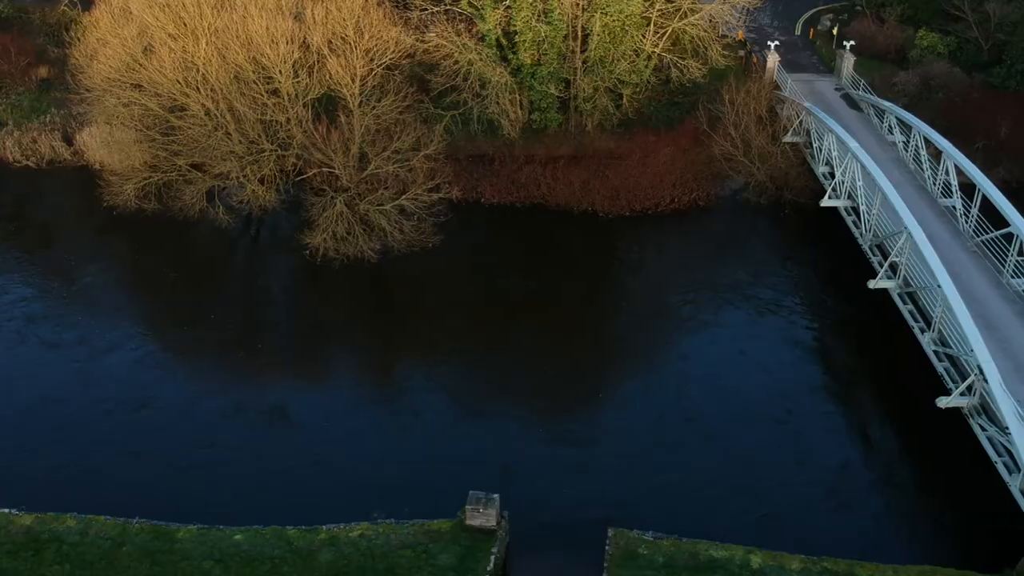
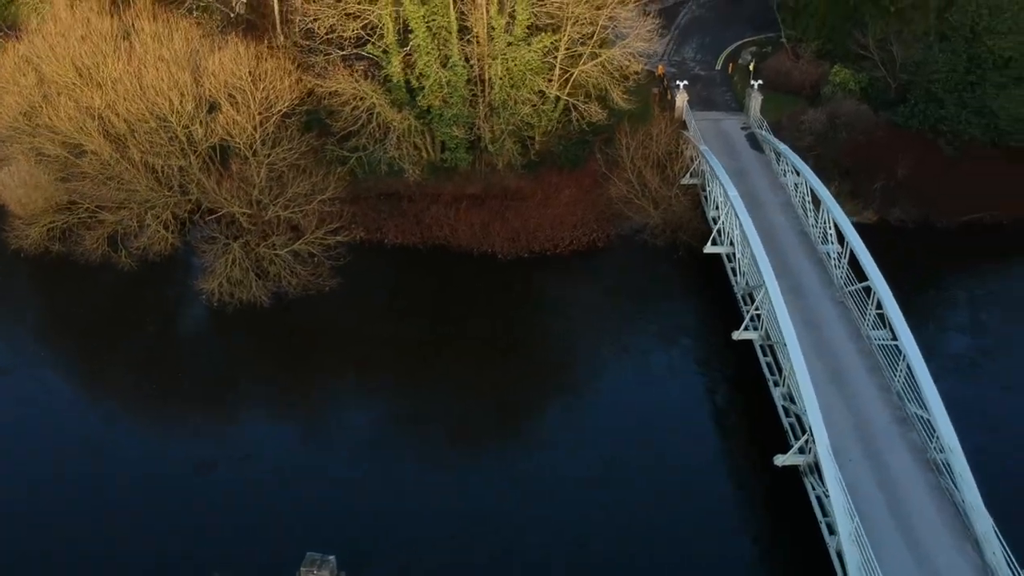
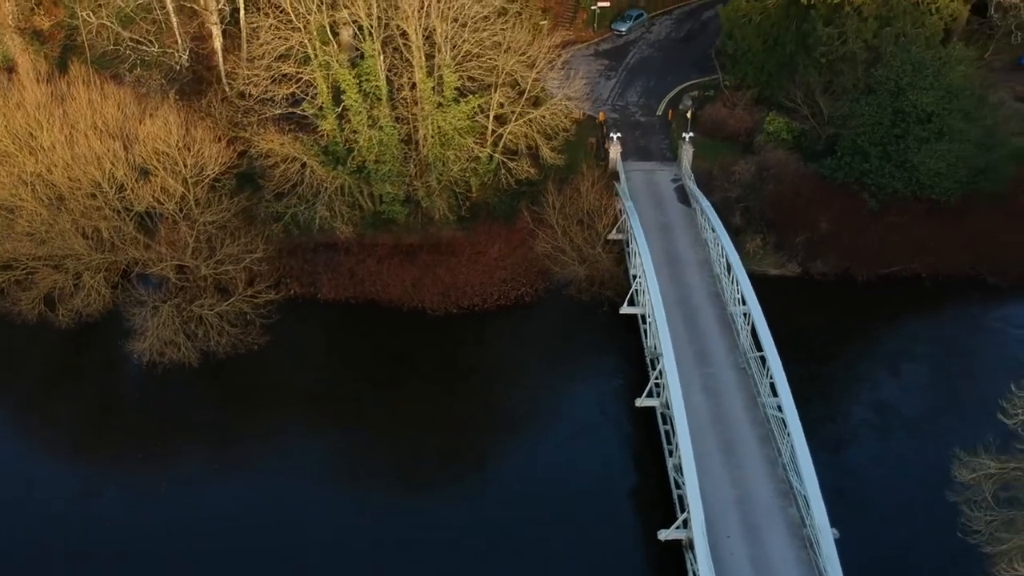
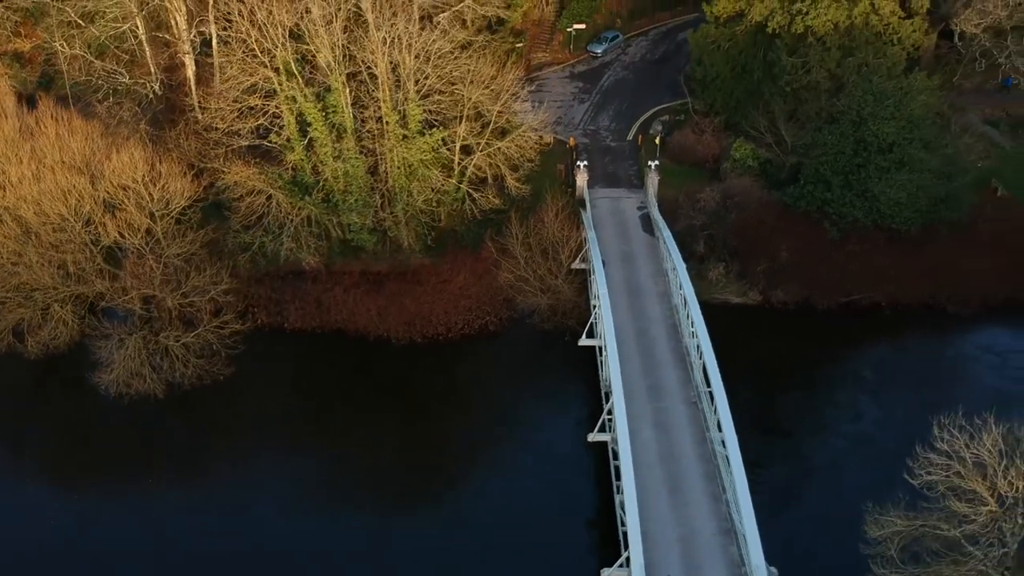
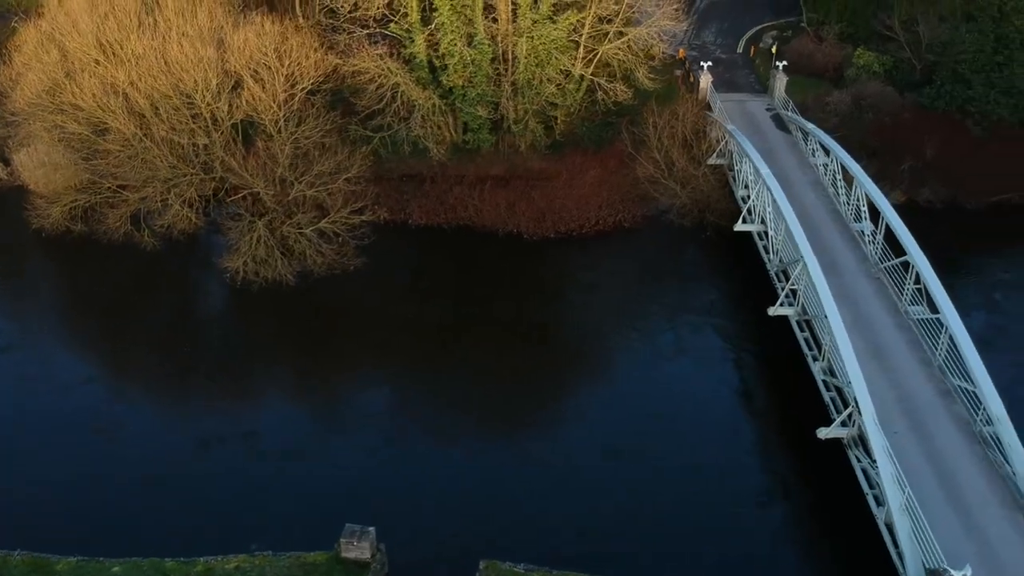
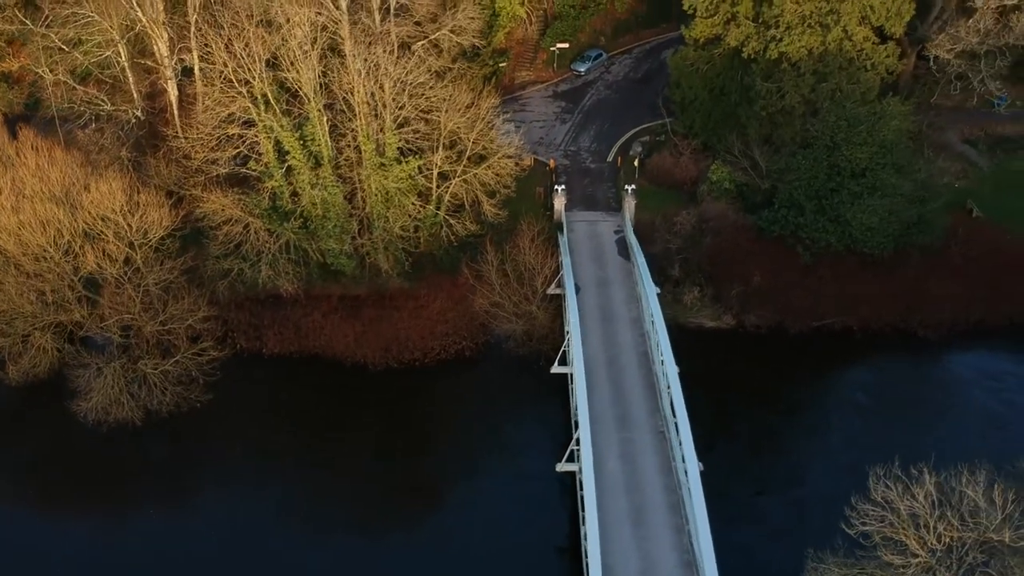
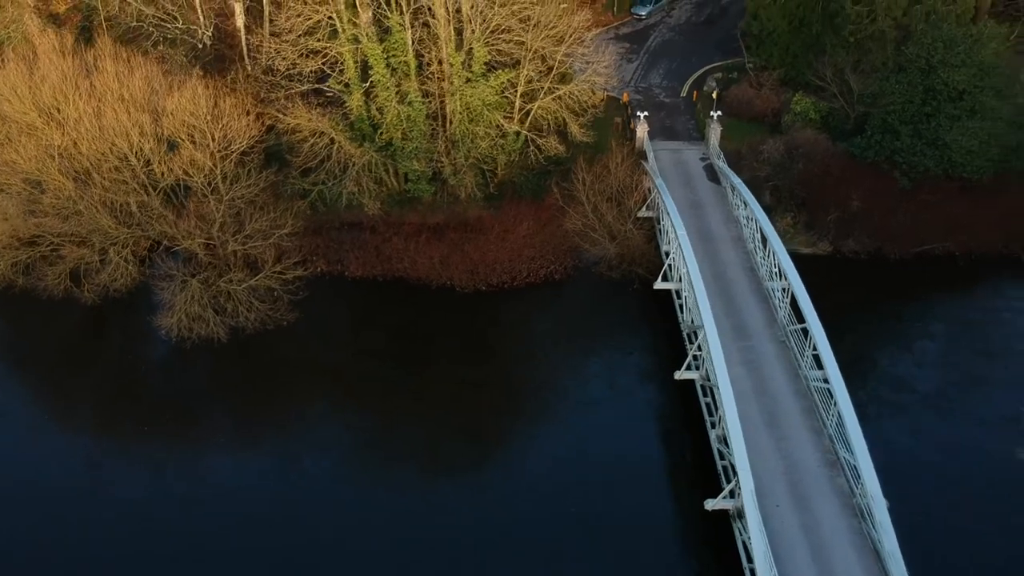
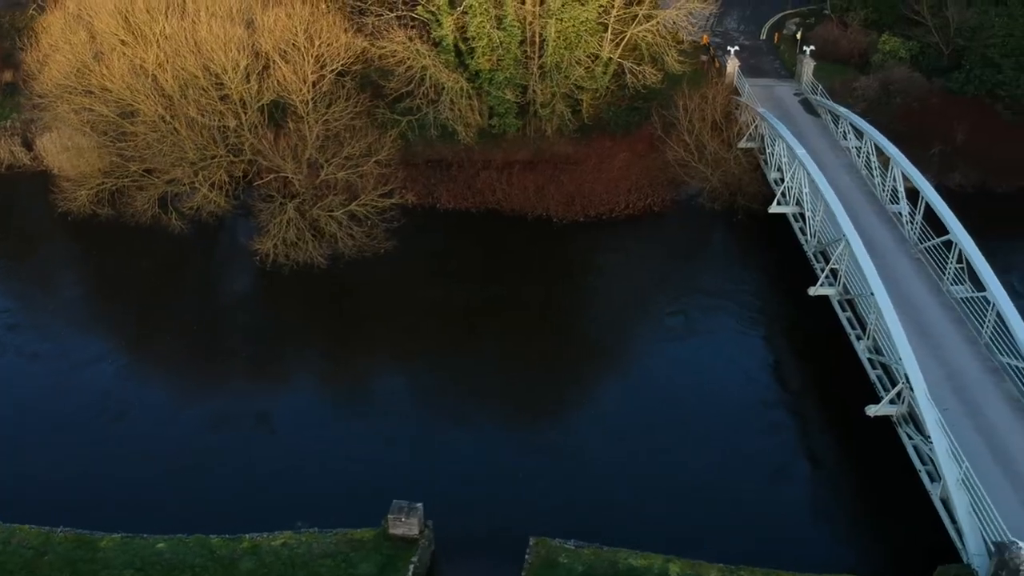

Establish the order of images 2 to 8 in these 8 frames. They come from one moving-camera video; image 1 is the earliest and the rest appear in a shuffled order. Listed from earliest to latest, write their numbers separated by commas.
8, 5, 2, 7, 3, 4, 6
